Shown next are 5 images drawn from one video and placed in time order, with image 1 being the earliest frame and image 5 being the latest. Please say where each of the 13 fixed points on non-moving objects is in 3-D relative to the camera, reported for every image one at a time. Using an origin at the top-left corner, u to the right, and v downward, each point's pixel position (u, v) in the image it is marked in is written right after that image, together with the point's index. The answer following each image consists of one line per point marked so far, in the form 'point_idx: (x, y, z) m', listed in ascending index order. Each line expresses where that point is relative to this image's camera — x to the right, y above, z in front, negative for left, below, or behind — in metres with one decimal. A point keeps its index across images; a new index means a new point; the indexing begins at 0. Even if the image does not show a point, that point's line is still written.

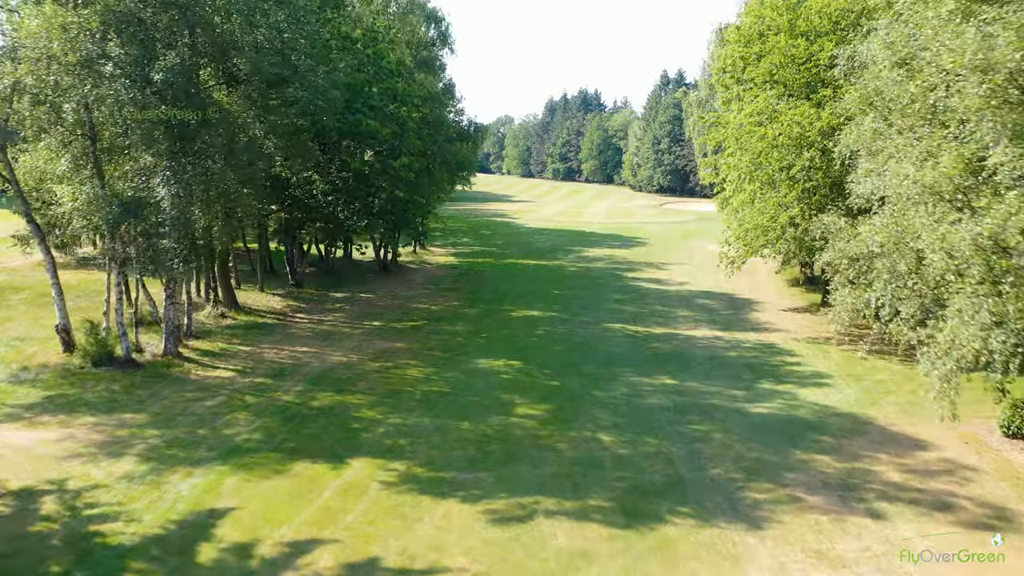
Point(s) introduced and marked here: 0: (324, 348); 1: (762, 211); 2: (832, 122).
0: (-3.9, -1.2, +17.4) m
1: (+5.7, +1.7, +18.9) m
2: (+6.6, +3.4, +17.3) m
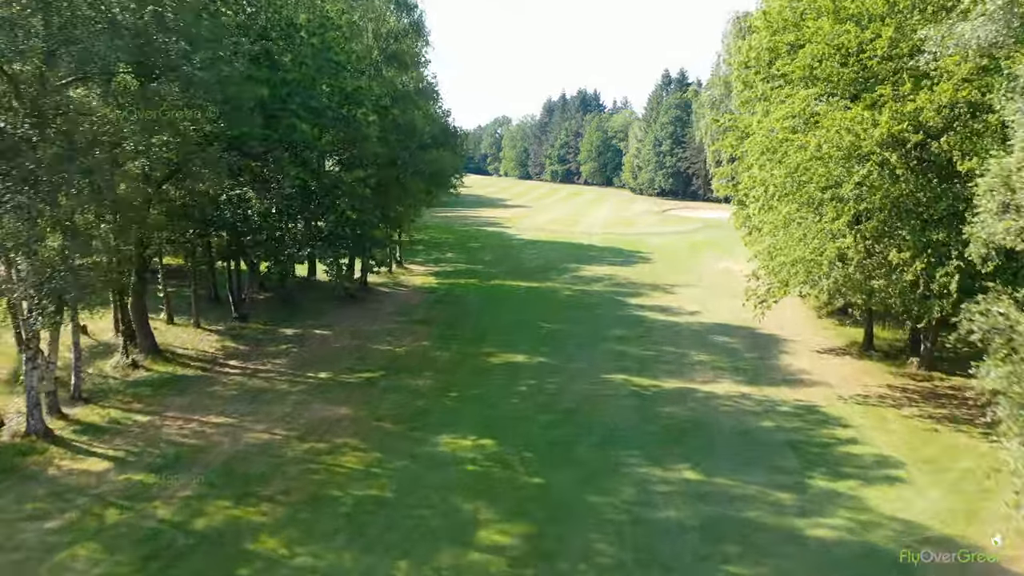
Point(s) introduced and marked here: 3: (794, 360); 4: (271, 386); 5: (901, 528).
0: (-4.4, -2.1, +13.6) m
1: (+5.3, +0.9, +15.1) m
2: (+6.2, +2.6, +13.5) m
3: (+6.2, -1.6, +18.5) m
4: (-4.5, -1.8, +15.6) m
5: (+4.6, -2.8, +9.8) m
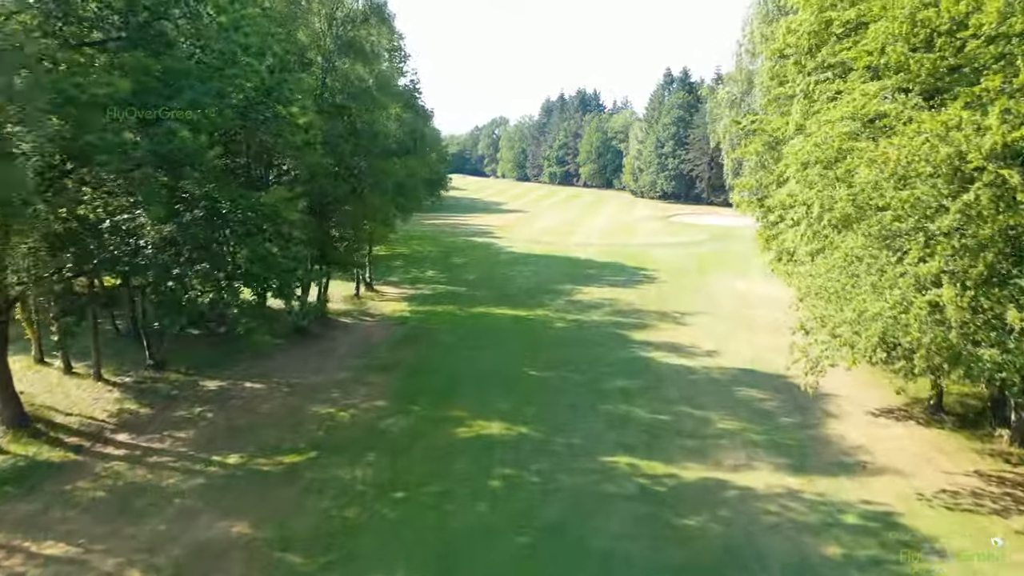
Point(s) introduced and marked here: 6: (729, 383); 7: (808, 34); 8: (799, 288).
0: (-4.8, -2.9, +9.7) m
1: (+4.8, 0.0, +11.2) m
2: (+5.7, +1.7, +9.6) m
3: (+5.8, -2.4, +14.5) m
4: (-4.9, -2.7, +11.7) m
5: (+4.1, -3.6, +5.8) m
6: (+4.5, -2.0, +17.4) m
7: (+5.1, +4.4, +14.6) m
8: (+4.9, 0.0, +14.5) m
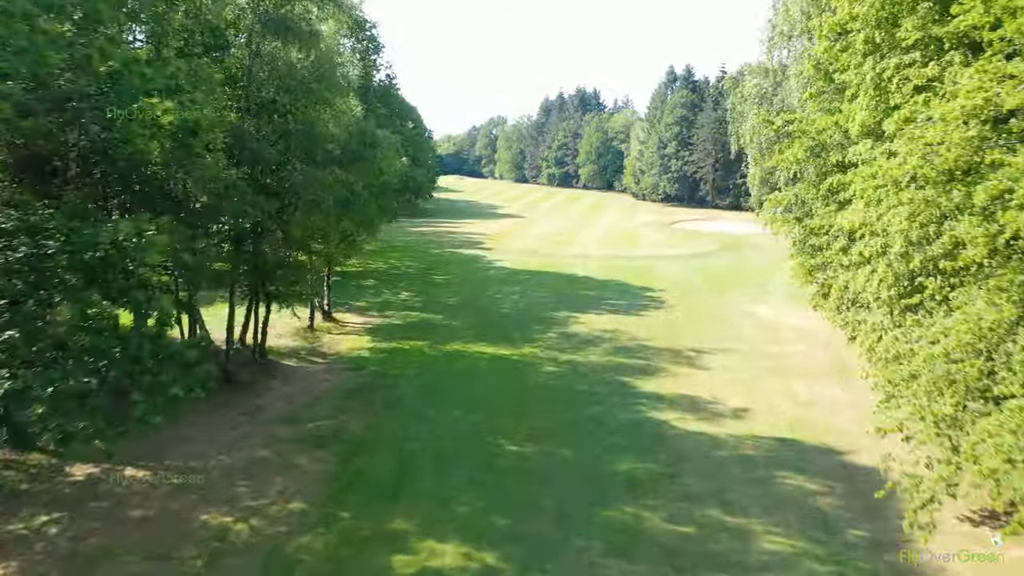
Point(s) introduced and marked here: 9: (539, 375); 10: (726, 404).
0: (-5.3, -3.7, +5.5) m
1: (+4.3, -0.8, +7.0) m
2: (+5.2, +0.9, +5.4) m
3: (+5.3, -3.2, +10.4) m
4: (-5.4, -3.5, +7.5) m
5: (+3.6, -4.5, +1.7) m
6: (+4.1, -2.8, +13.2) m
7: (+4.7, +3.6, +10.5) m
8: (+4.5, -0.8, +10.4) m
9: (+0.6, -1.9, +18.5) m
10: (+4.2, -2.3, +16.3) m
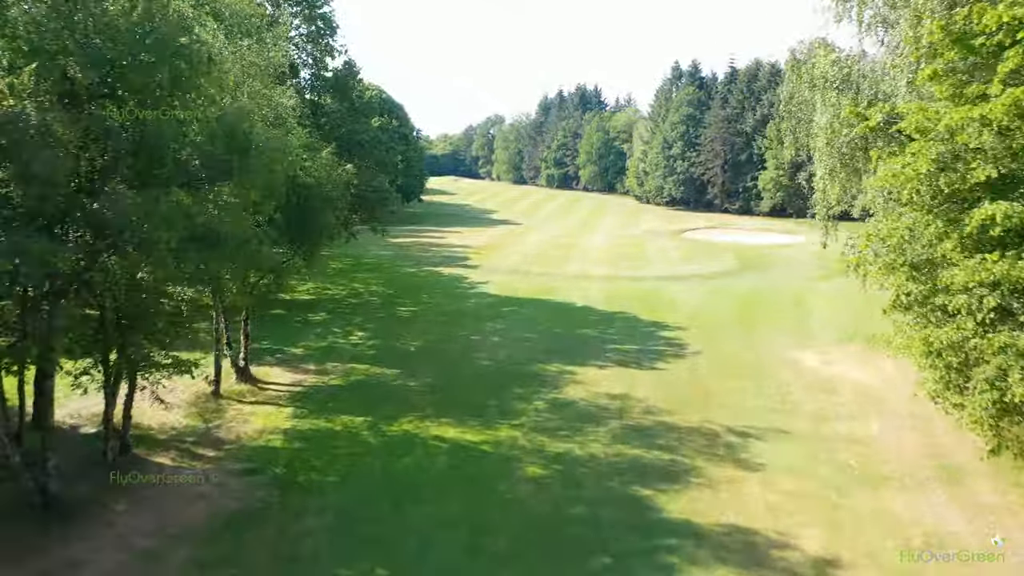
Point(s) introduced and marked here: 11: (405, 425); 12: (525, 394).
0: (-5.8, -4.8, -0.2) m
1: (+3.8, -1.9, +1.3) m
2: (+4.7, -0.1, -0.3) m
3: (+4.8, -4.3, +4.7) m
4: (-5.9, -4.5, +1.8) m
5: (+3.1, -5.5, -4.0) m
6: (+3.5, -3.8, +7.5) m
7: (+4.2, +2.6, +4.8) m
8: (+3.9, -1.9, +4.6) m
9: (+0.1, -2.9, +12.8) m
10: (+3.7, -3.3, +10.6) m
11: (-2.0, -2.5, +15.2) m
12: (+0.3, -2.2, +17.2) m
